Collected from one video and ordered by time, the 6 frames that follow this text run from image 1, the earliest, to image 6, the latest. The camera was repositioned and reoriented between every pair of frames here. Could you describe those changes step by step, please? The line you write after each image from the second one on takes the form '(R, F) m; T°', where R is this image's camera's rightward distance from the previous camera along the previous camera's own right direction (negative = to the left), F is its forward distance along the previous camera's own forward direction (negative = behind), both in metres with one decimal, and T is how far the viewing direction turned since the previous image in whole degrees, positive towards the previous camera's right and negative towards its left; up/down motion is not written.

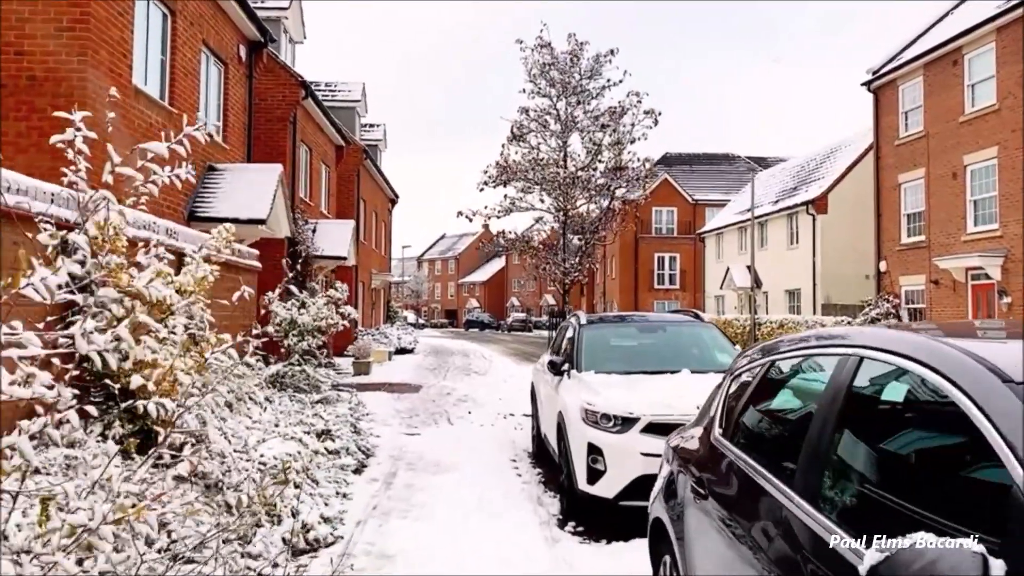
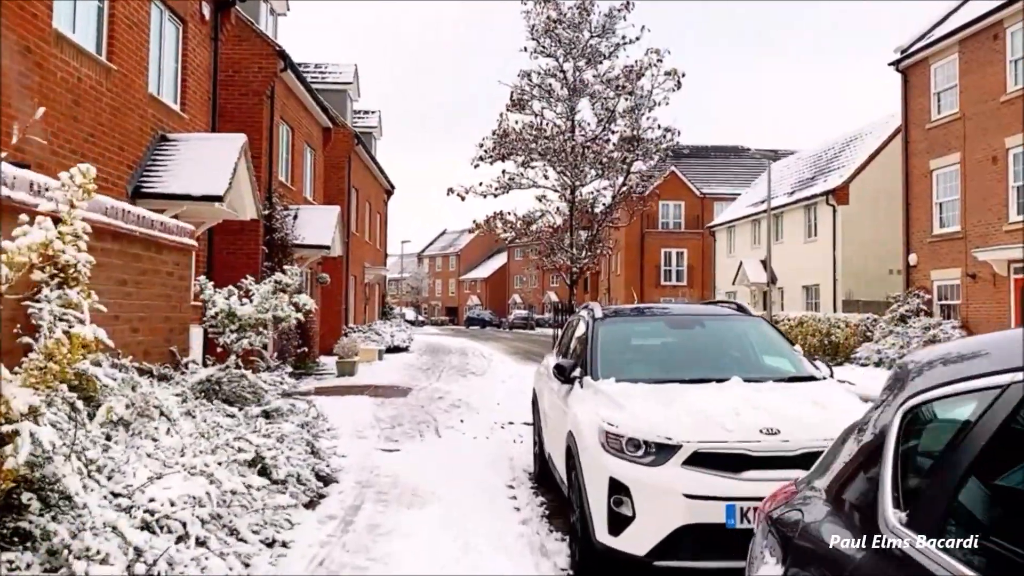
(0.0, +1.6) m; 0°
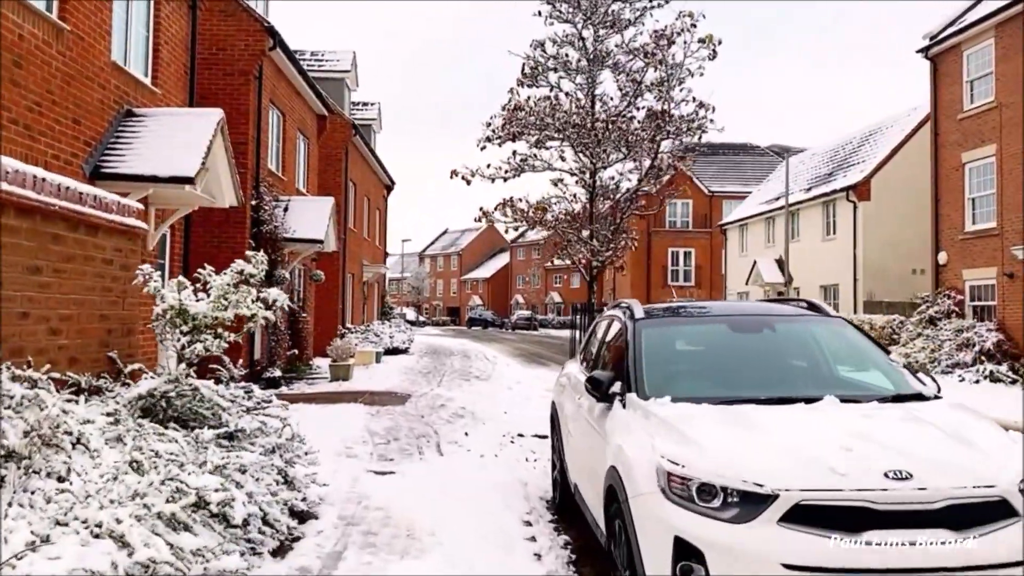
(-0.1, +1.2) m; 0°
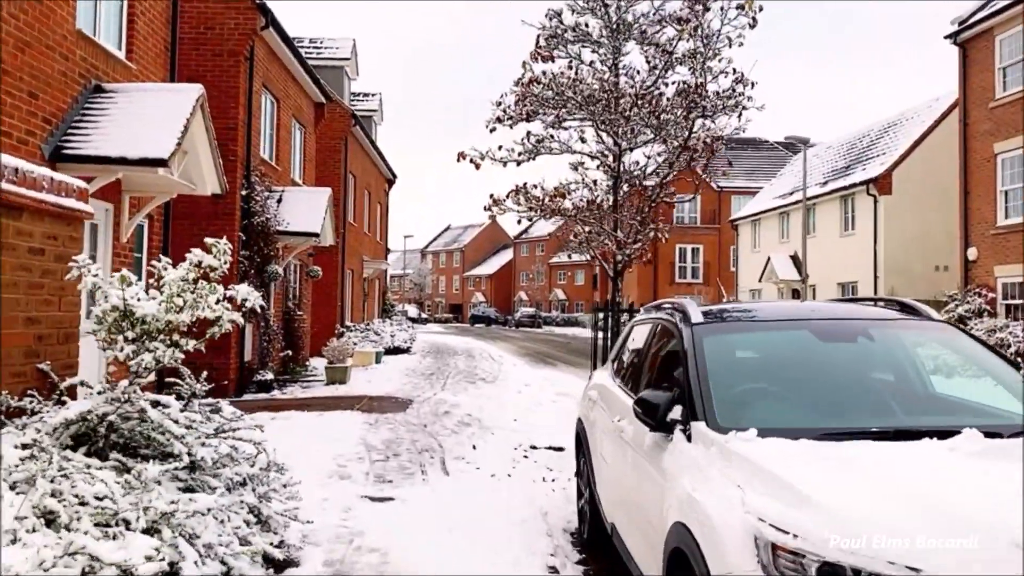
(-0.1, +1.0) m; 0°
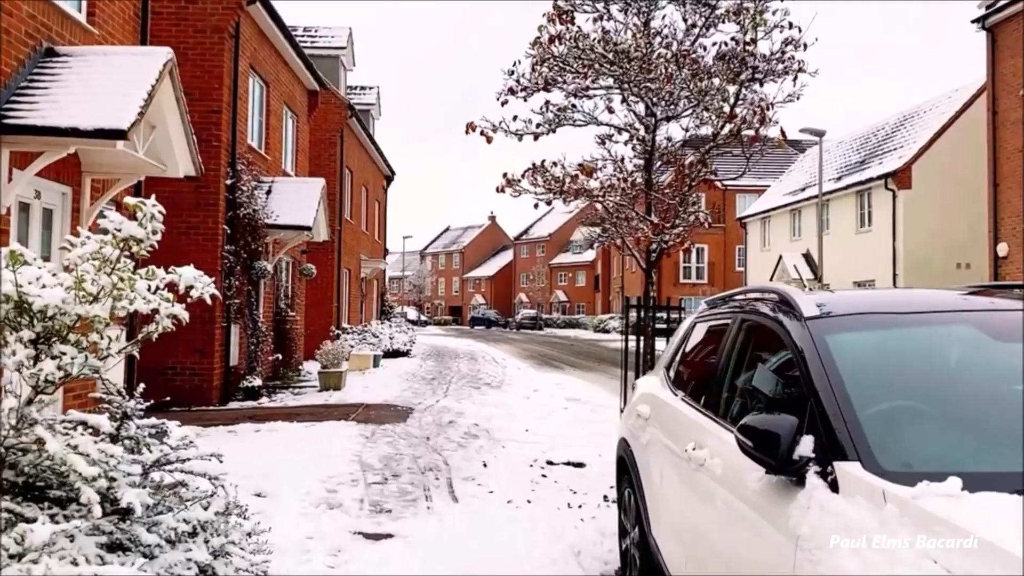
(-0.1, +1.1) m; 0°
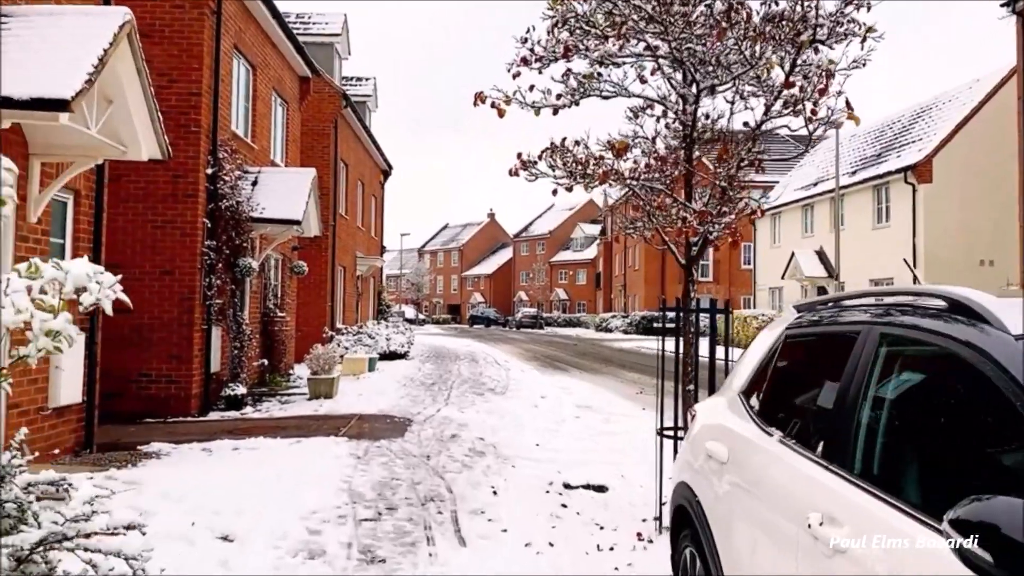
(-0.1, +1.0) m; 0°
